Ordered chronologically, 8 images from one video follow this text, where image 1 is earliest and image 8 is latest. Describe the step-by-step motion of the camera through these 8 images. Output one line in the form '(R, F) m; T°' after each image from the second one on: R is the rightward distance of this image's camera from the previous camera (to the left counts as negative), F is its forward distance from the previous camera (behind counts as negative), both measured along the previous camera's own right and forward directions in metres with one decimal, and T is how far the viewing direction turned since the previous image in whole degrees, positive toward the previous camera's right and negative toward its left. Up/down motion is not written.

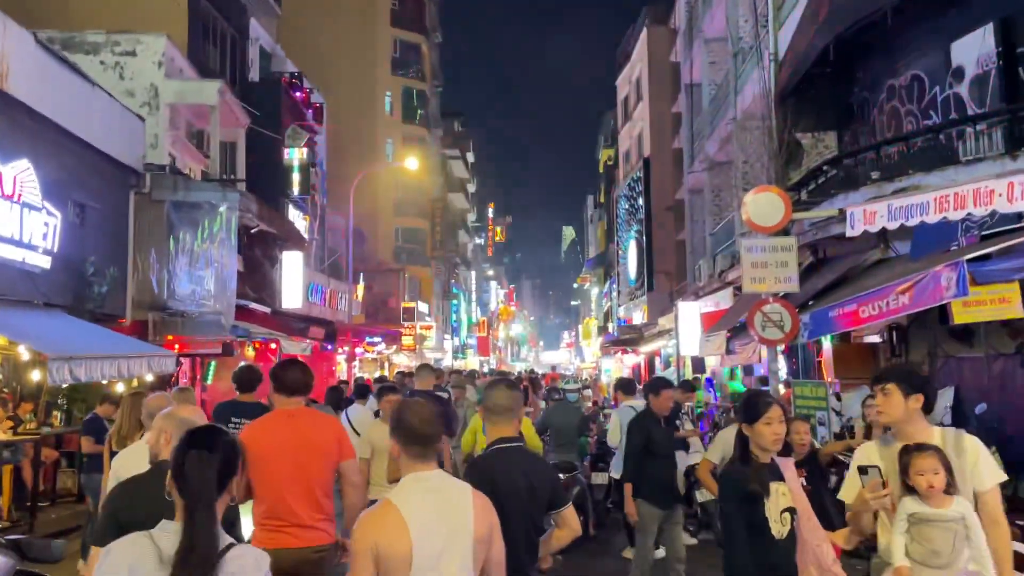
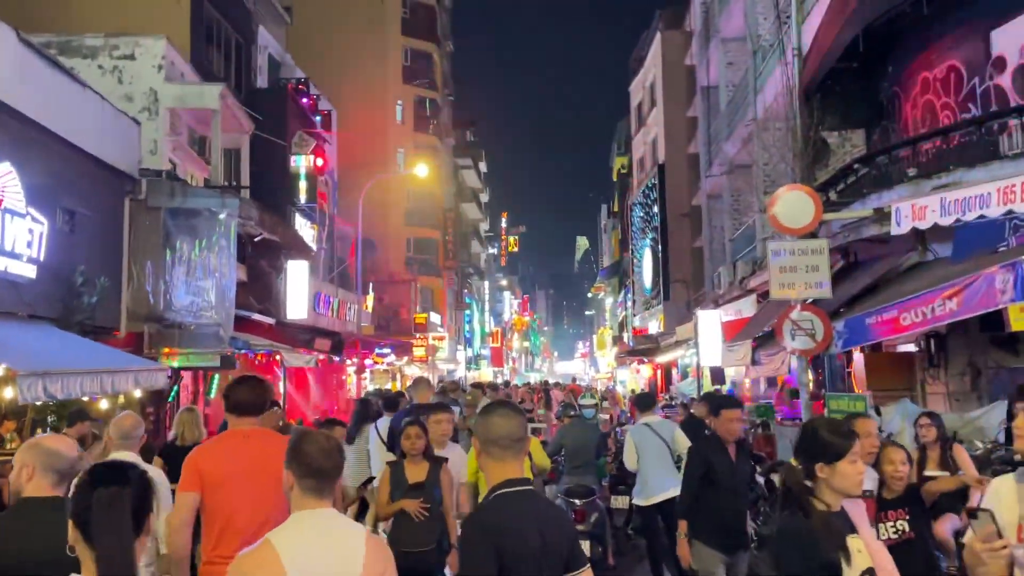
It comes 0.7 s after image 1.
(0.0, +0.8) m; -1°
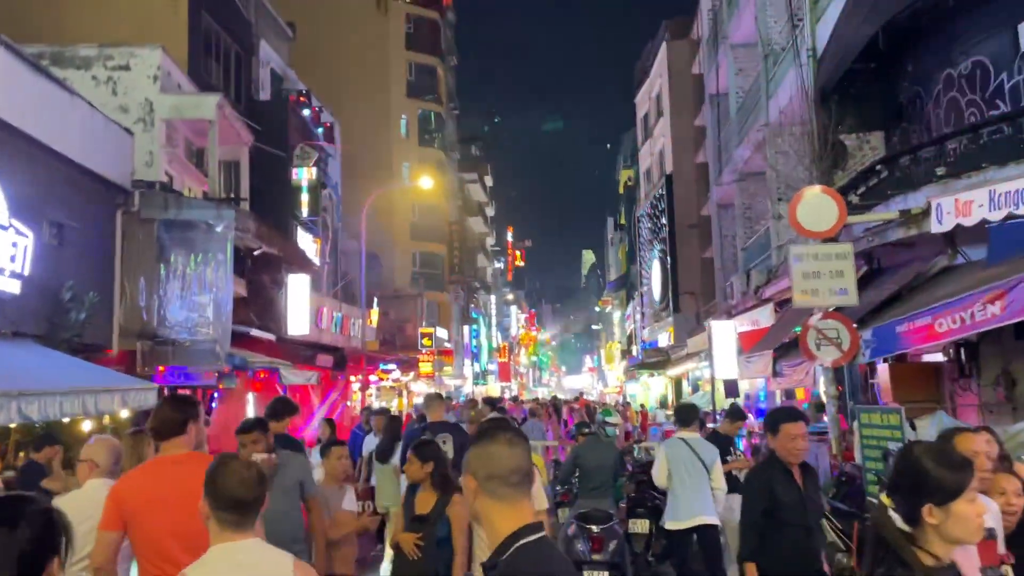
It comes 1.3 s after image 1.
(0.0, +0.6) m; 0°
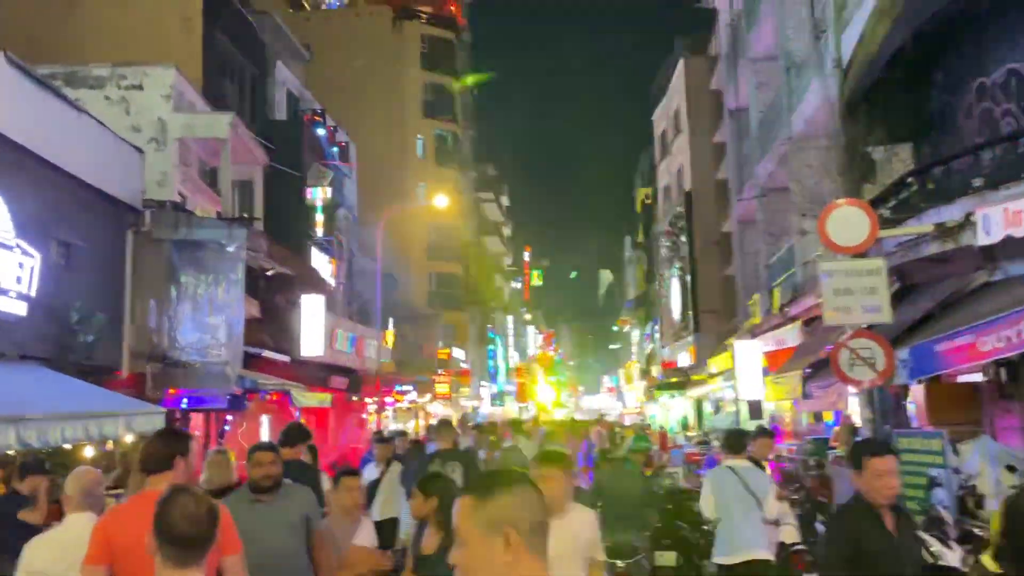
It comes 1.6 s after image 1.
(0.0, +0.4) m; -1°
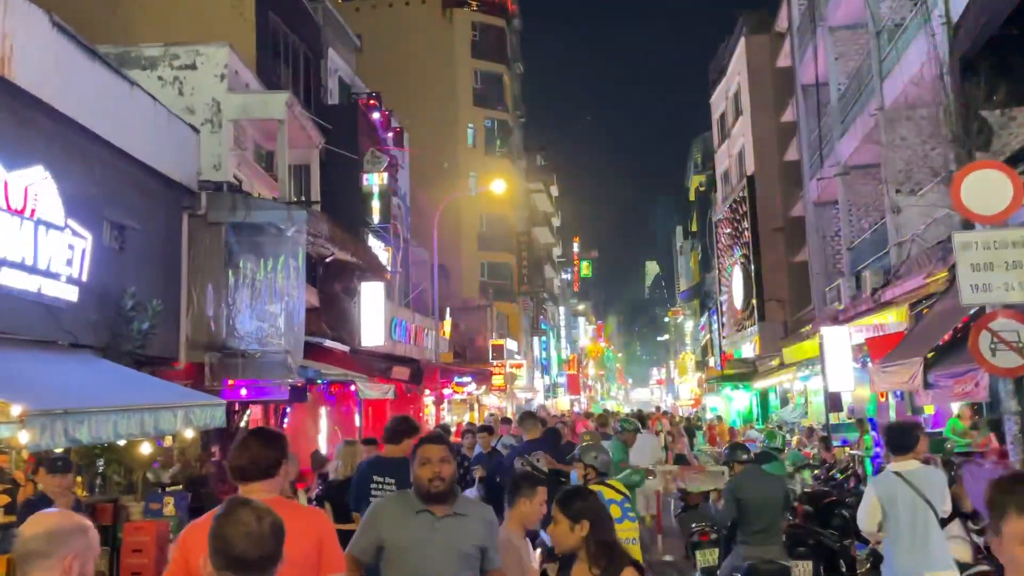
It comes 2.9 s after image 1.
(-0.5, +1.0) m; -3°
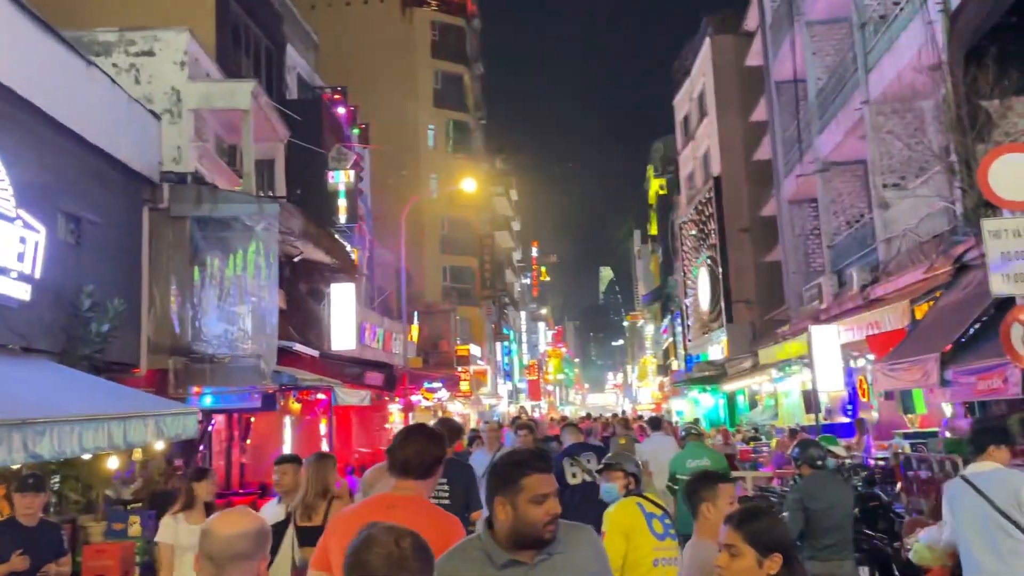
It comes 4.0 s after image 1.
(-0.5, +0.8) m; +3°
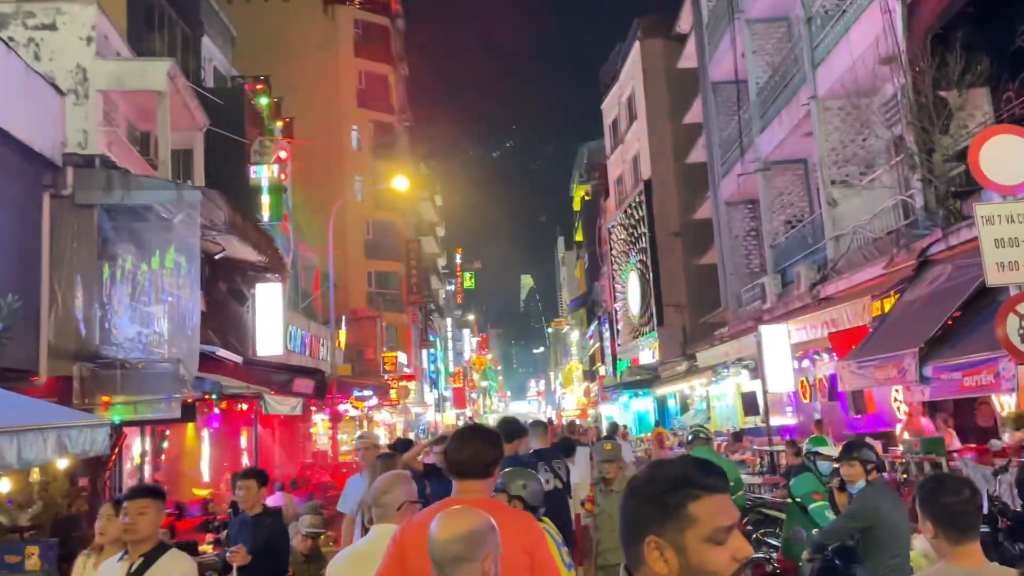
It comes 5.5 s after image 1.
(-0.4, +1.0) m; +5°
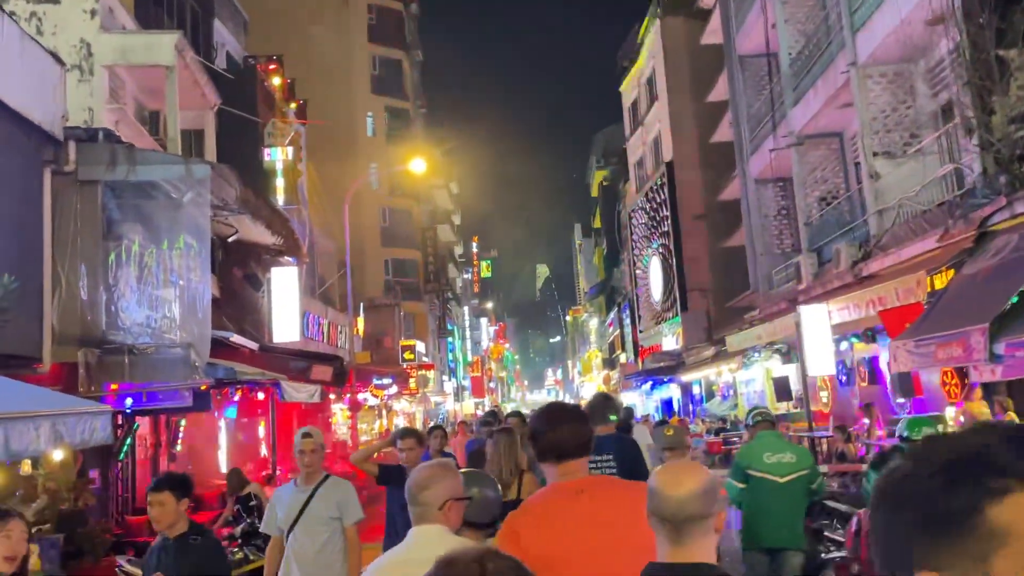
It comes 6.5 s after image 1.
(-0.2, +0.7) m; -1°
